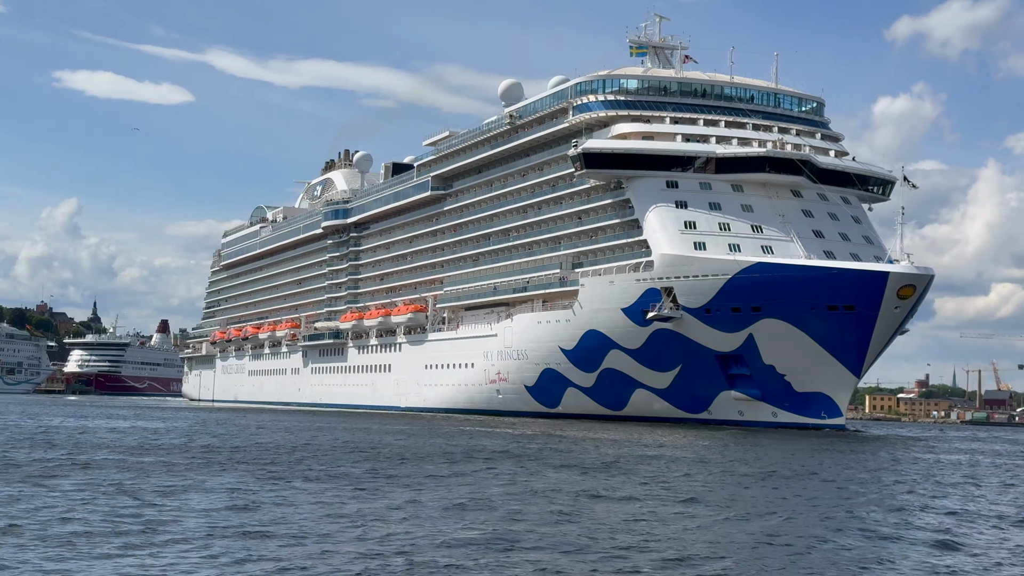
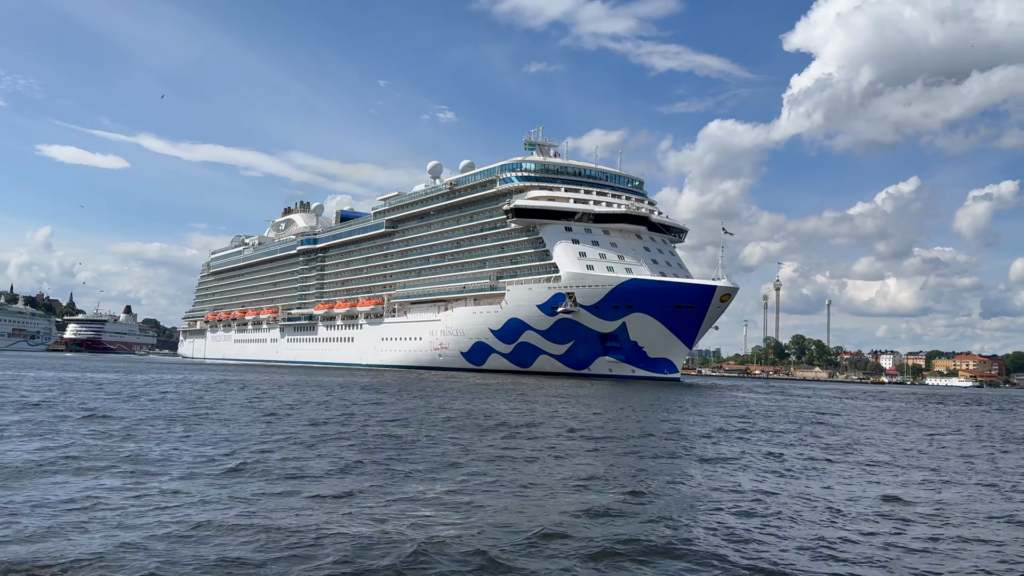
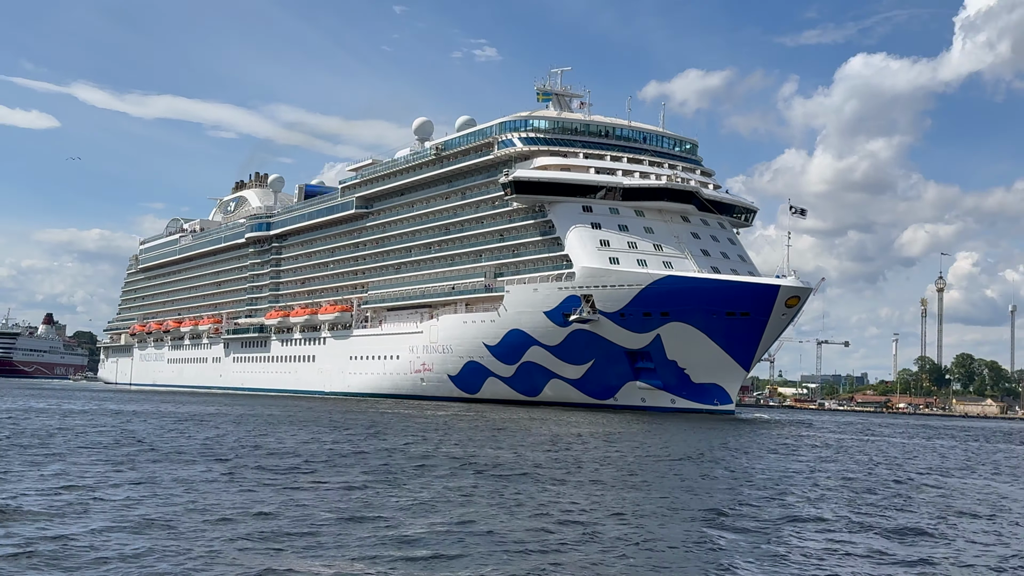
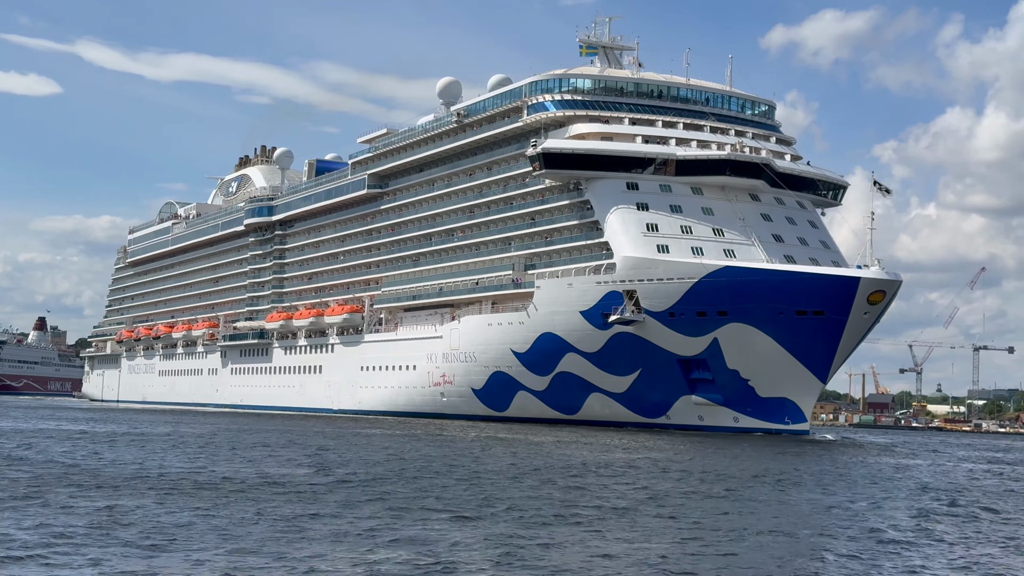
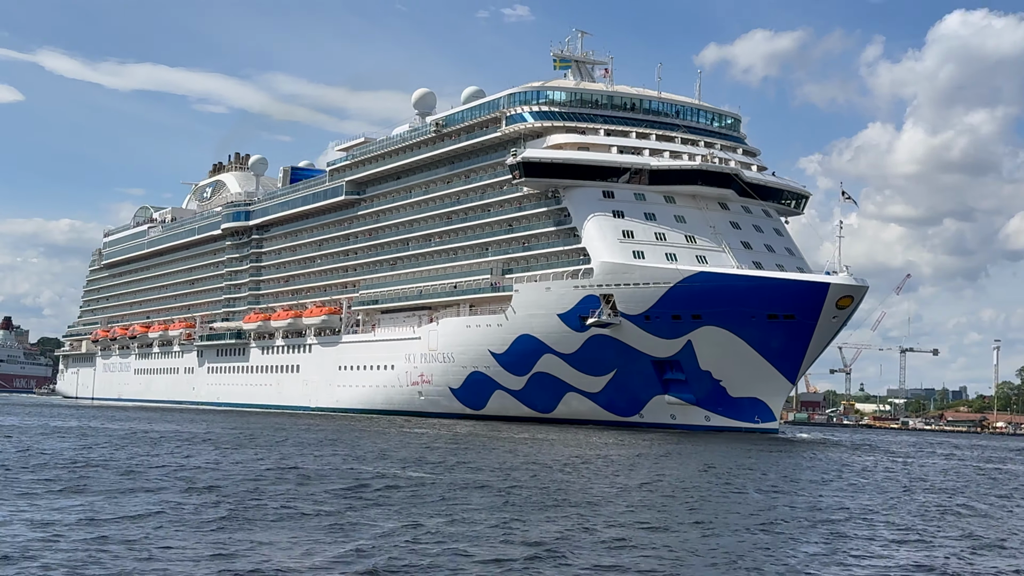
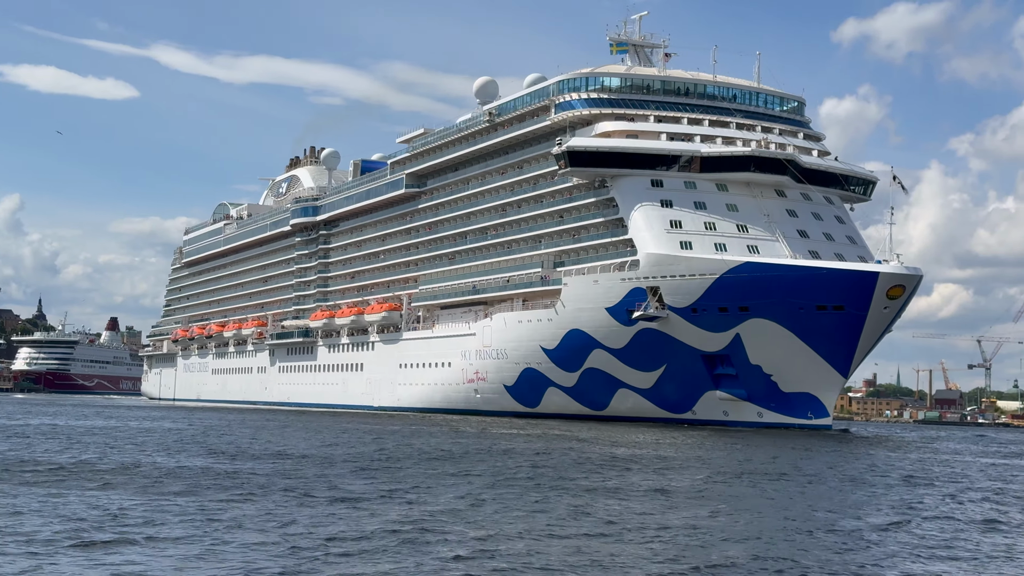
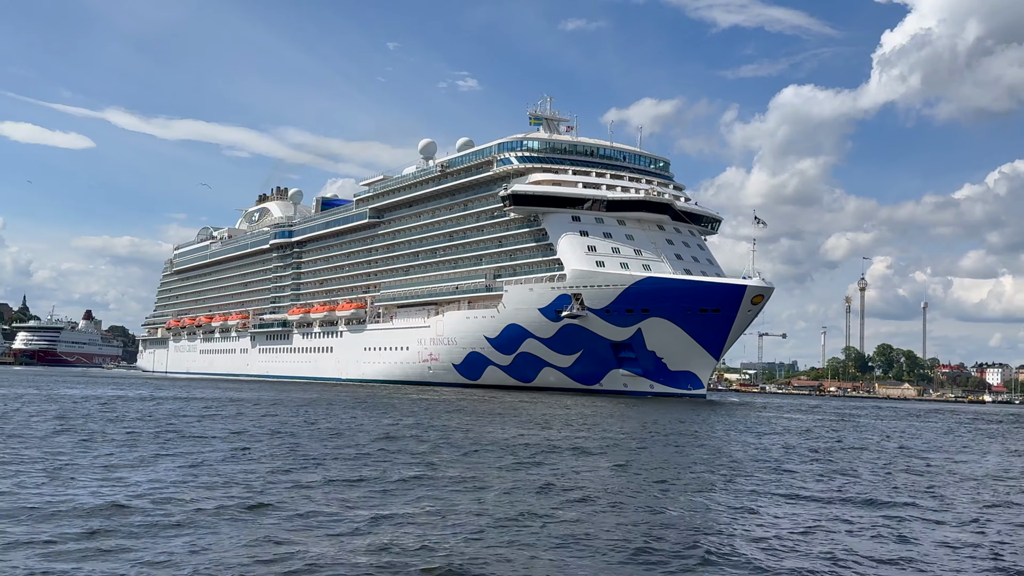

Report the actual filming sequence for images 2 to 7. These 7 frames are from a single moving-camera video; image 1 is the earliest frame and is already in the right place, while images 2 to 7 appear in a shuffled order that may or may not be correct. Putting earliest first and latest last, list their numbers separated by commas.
6, 4, 5, 3, 7, 2
